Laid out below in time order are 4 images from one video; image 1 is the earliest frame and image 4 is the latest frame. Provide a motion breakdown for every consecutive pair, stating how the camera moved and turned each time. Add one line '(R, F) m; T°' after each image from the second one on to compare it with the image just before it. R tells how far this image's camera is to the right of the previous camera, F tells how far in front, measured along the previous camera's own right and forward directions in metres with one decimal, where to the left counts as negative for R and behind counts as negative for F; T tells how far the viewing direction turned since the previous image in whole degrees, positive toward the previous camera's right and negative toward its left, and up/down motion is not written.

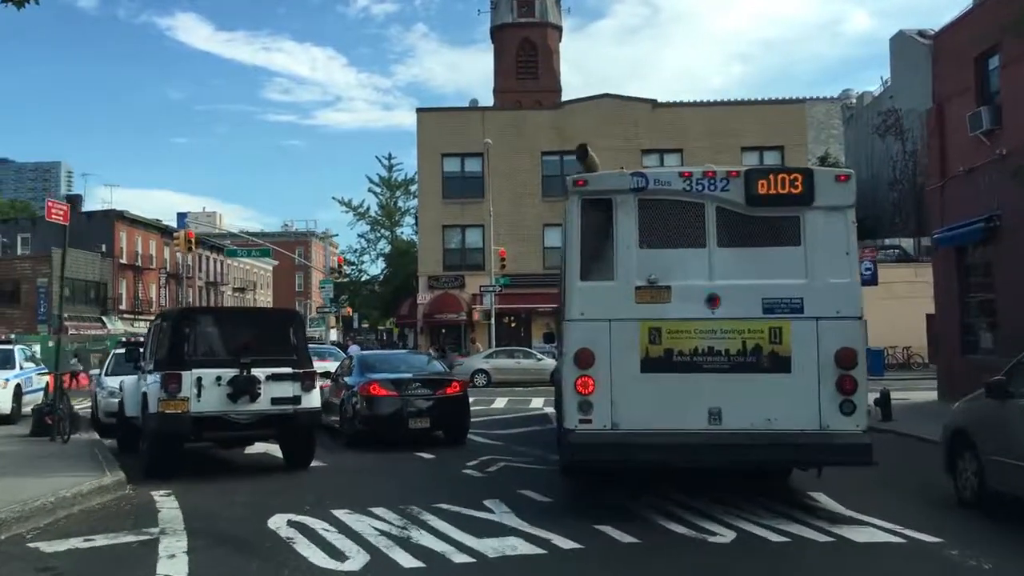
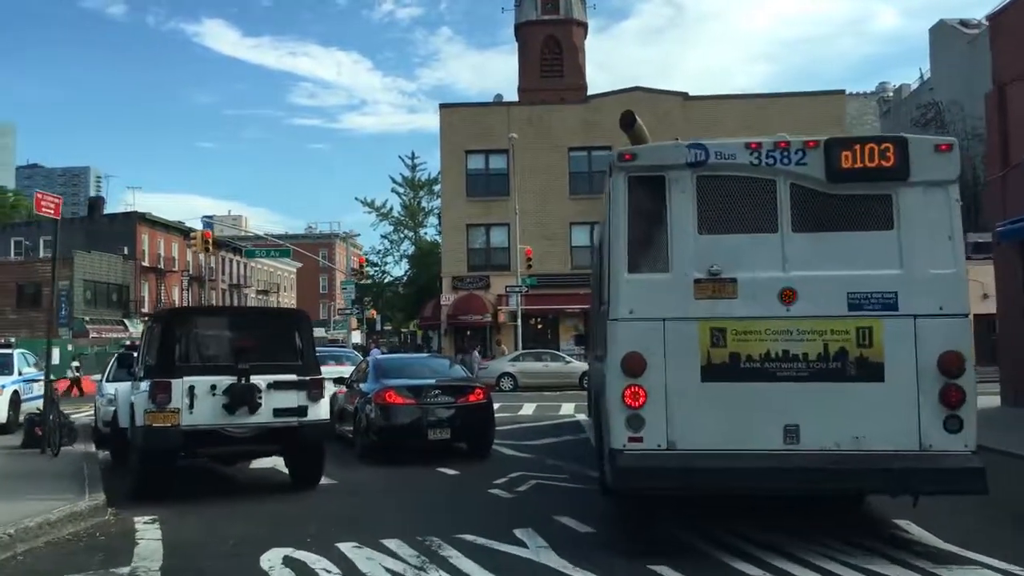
(-0.1, +1.4) m; -1°
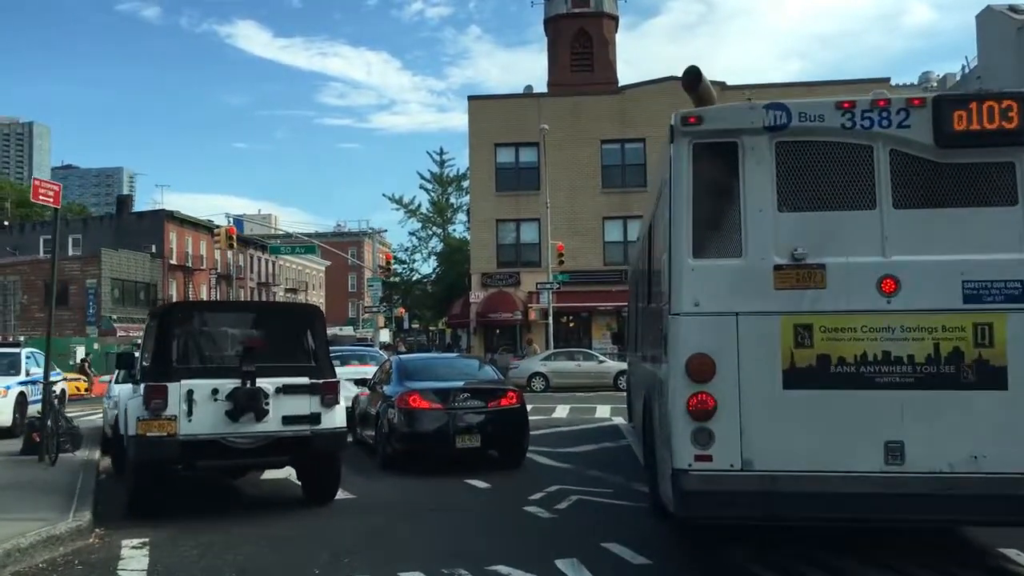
(-0.1, +1.2) m; -2°
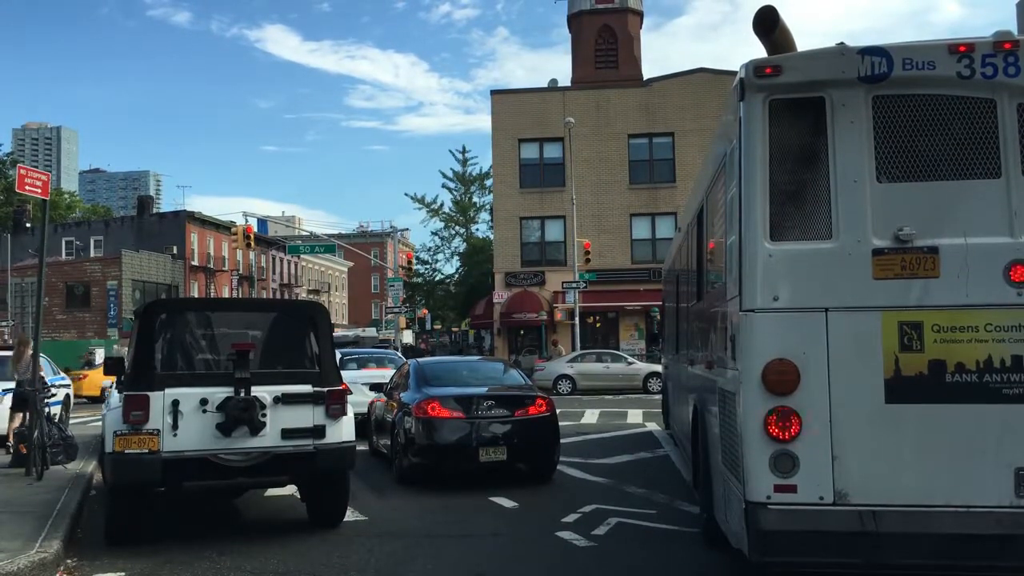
(-0.1, +1.2) m; -1°
